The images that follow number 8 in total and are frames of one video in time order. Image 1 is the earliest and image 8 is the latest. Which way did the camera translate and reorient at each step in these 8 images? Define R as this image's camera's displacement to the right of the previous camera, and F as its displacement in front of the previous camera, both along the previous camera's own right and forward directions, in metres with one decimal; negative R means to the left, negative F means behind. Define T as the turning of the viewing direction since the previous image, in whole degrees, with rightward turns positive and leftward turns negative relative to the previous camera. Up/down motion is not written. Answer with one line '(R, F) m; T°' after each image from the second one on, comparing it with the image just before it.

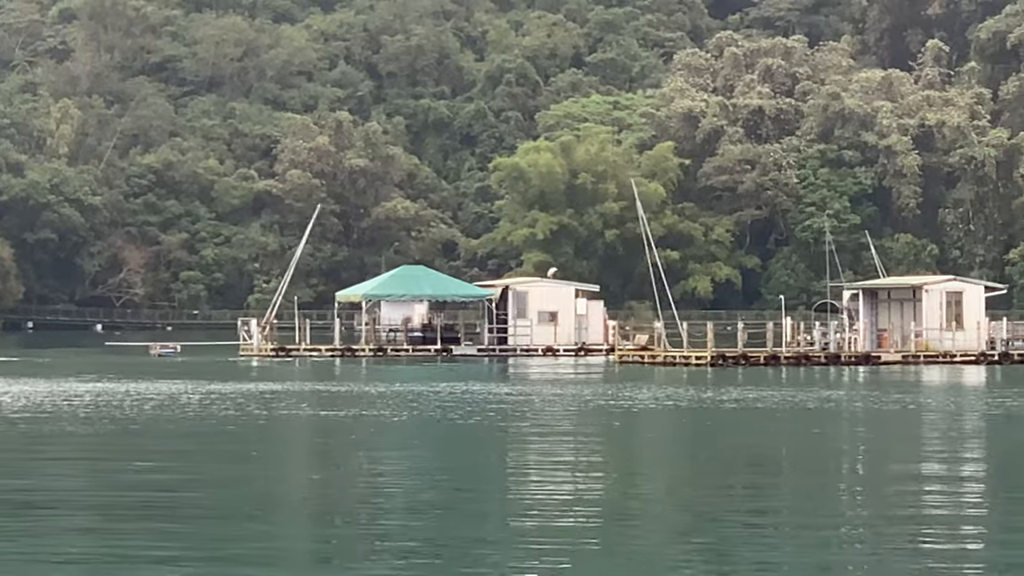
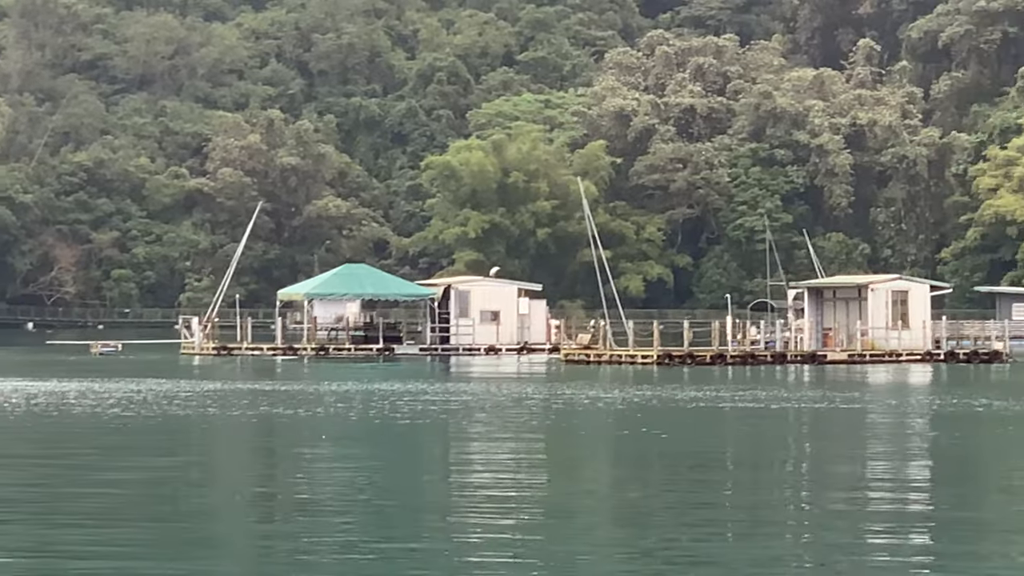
(-0.1, +0.4) m; +2°
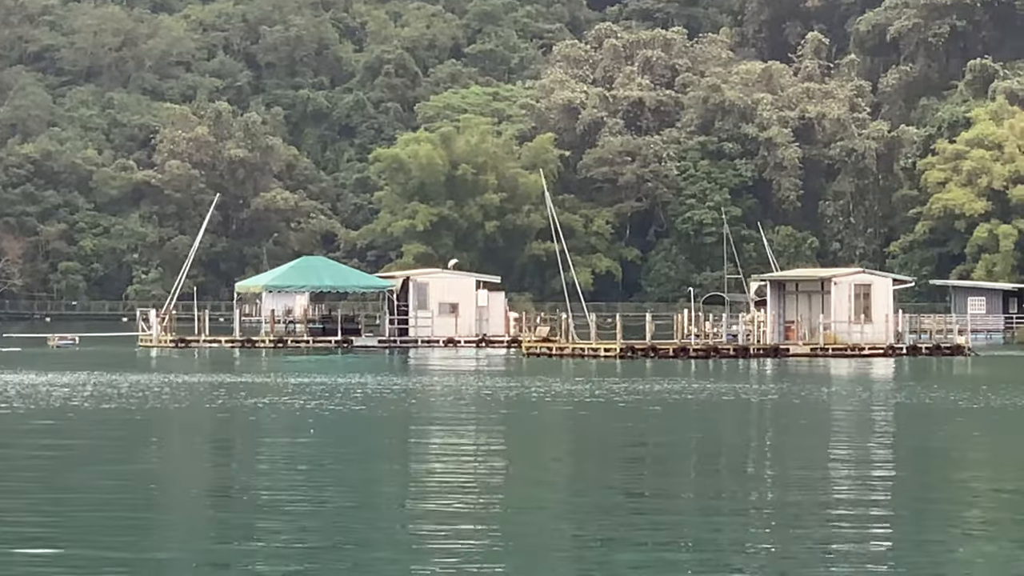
(-0.2, +0.3) m; +2°
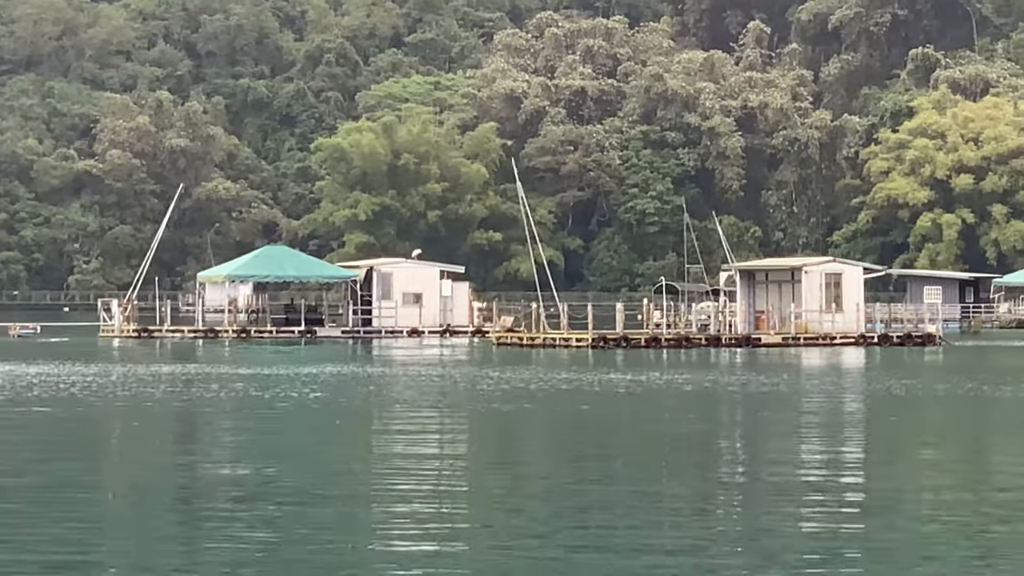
(-0.6, +0.3) m; +2°
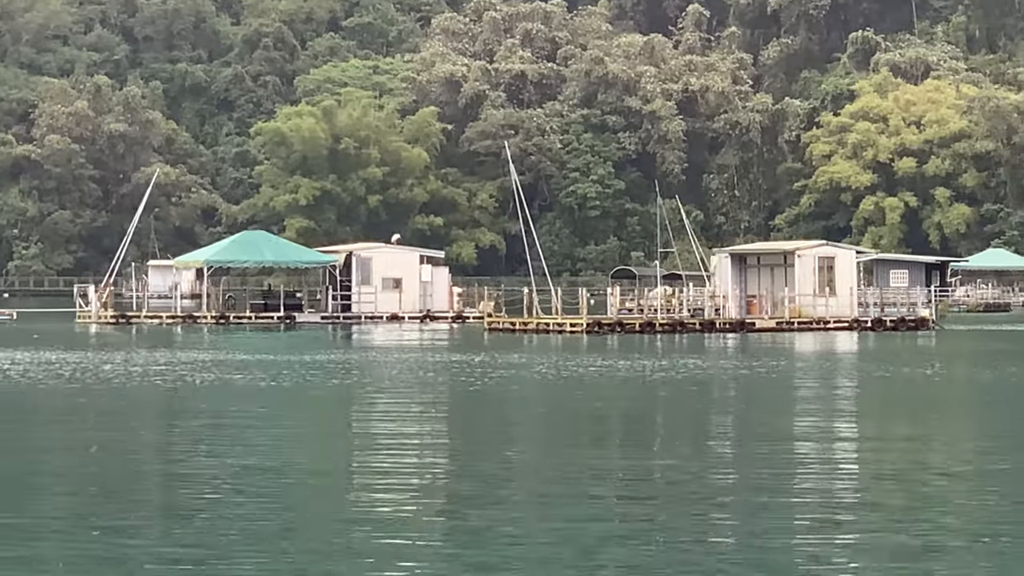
(-1.1, +0.5) m; +2°
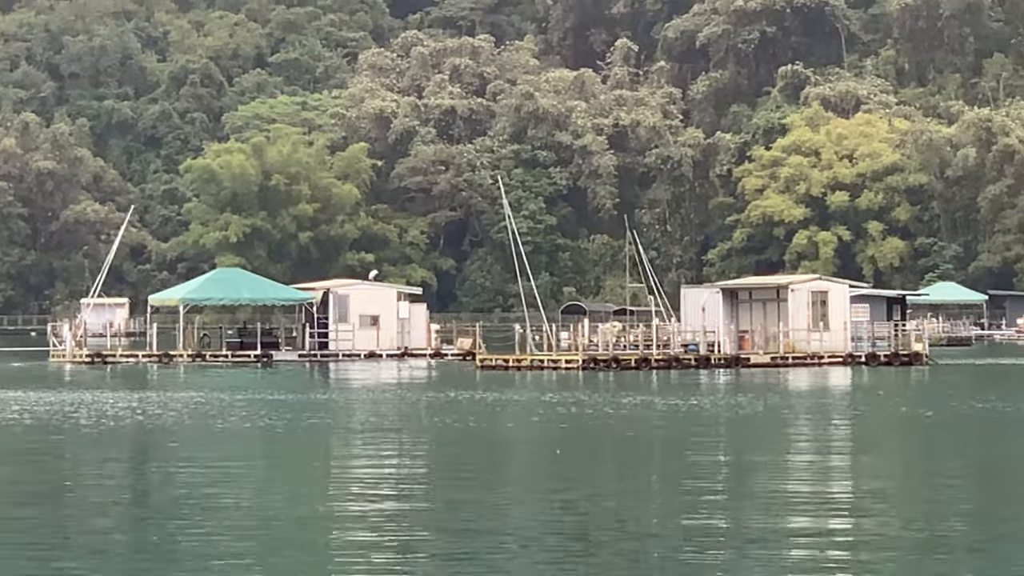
(-1.3, +0.5) m; +2°
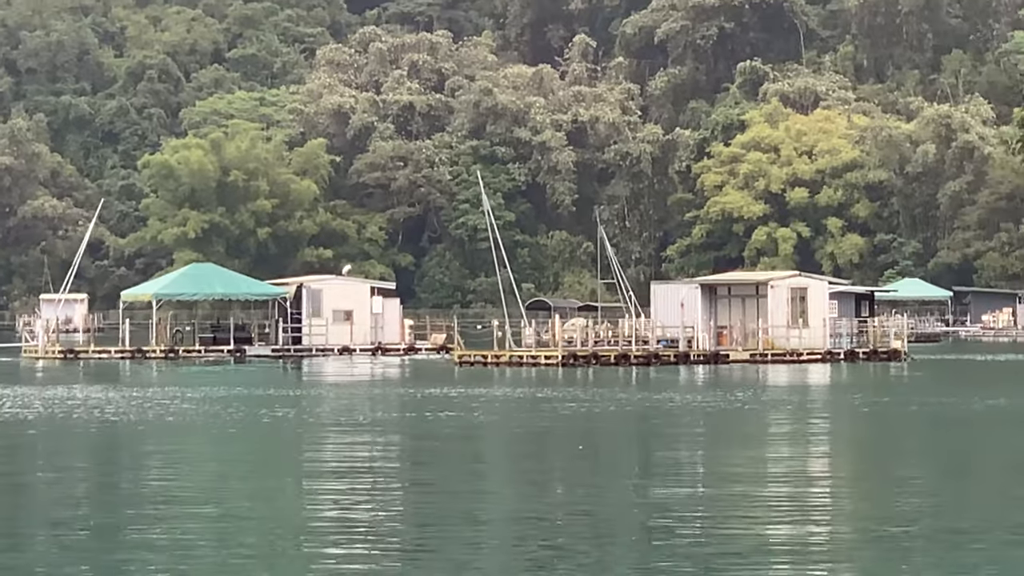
(-0.4, +0.3) m; +1°
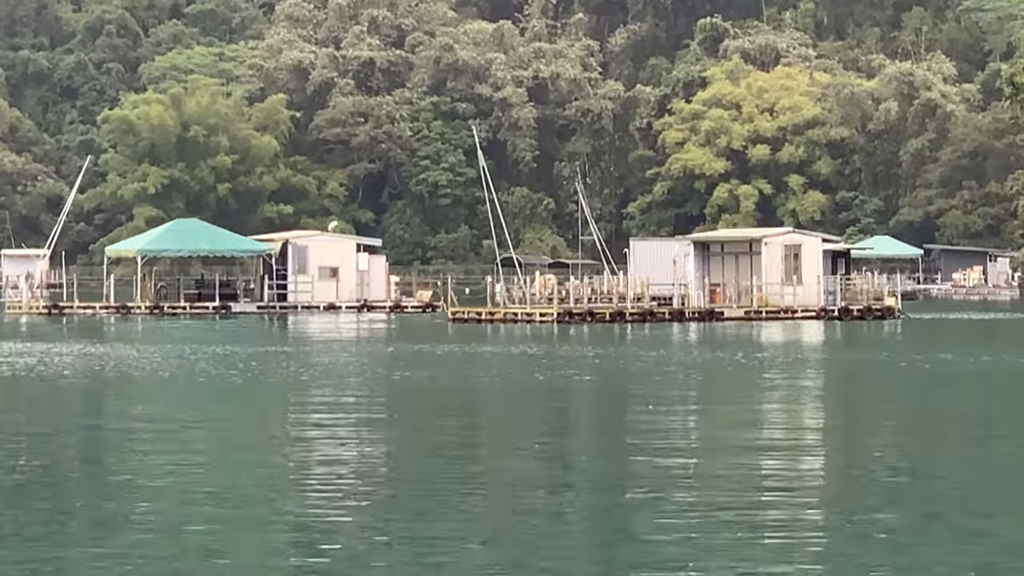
(-0.7, +0.2) m; +1°
